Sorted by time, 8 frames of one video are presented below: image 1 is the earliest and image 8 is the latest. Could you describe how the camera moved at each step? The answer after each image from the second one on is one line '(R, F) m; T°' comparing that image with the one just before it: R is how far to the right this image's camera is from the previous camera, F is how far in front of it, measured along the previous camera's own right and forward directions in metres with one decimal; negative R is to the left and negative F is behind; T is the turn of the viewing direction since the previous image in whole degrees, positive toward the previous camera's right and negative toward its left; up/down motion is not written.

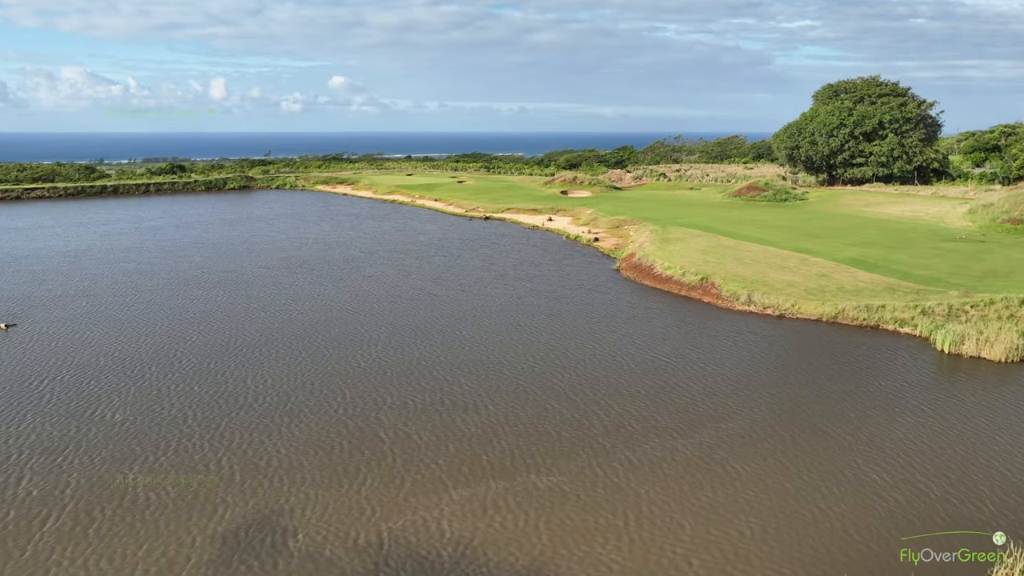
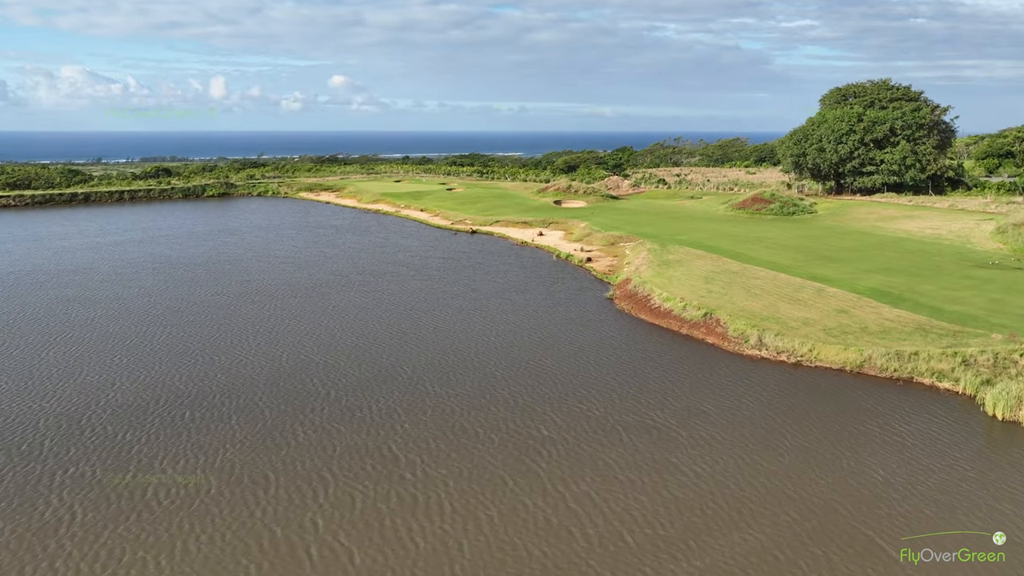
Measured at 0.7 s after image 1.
(+0.7, +3.3) m; 0°
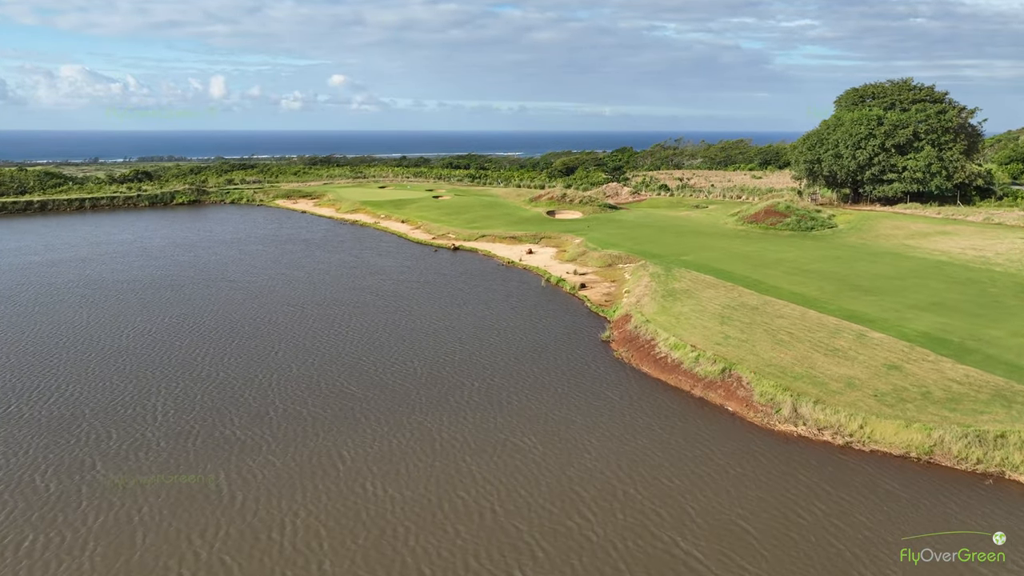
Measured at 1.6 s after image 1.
(+0.7, +4.8) m; 0°
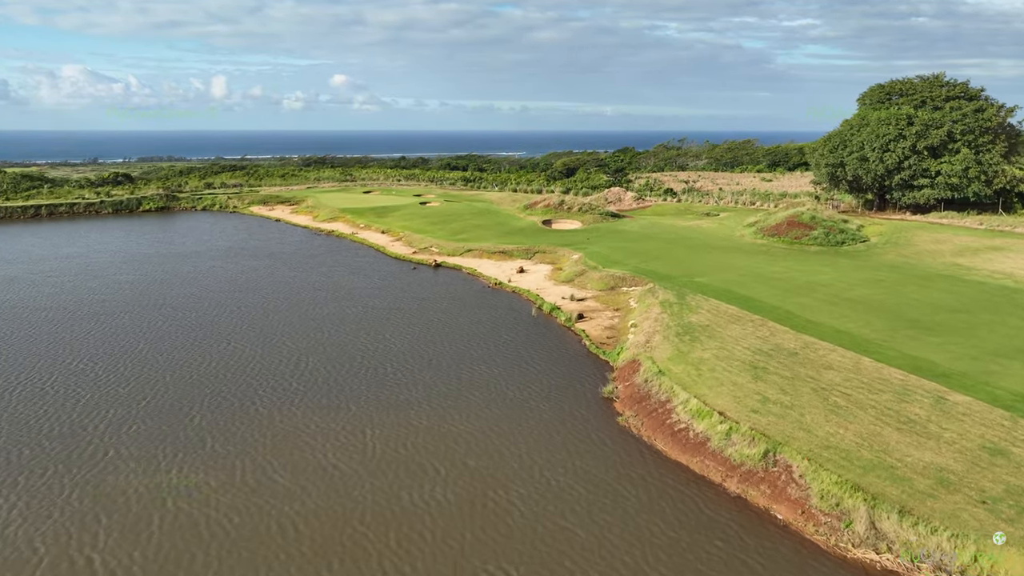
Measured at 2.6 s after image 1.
(+0.6, +5.1) m; 0°
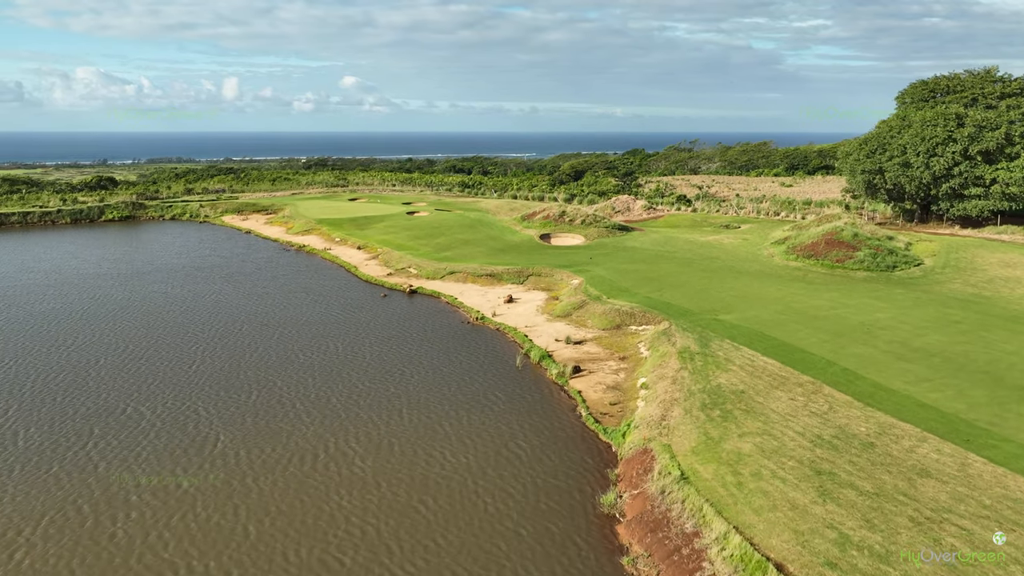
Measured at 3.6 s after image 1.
(+0.9, +5.9) m; -1°
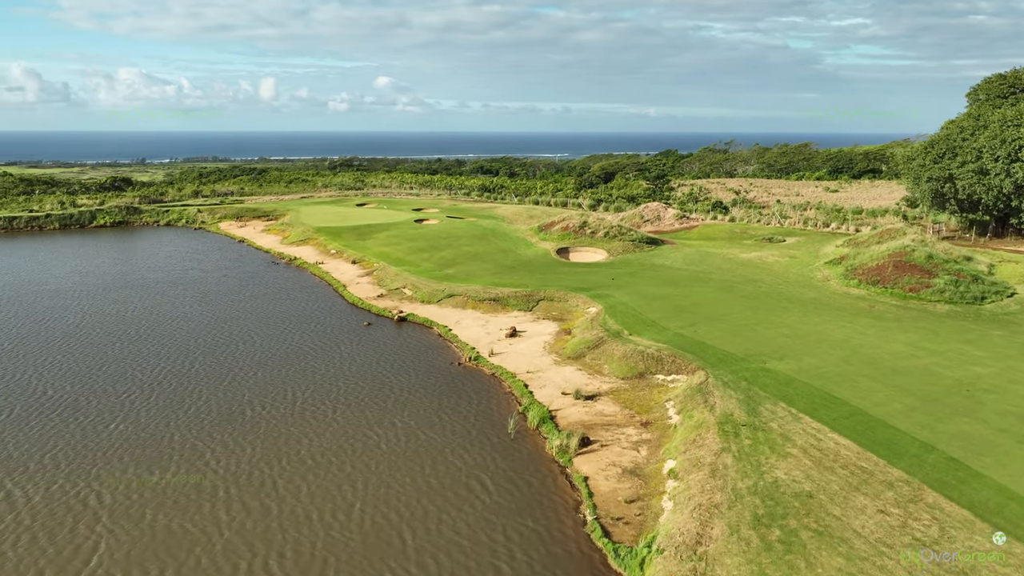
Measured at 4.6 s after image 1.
(+0.9, +5.0) m; -2°
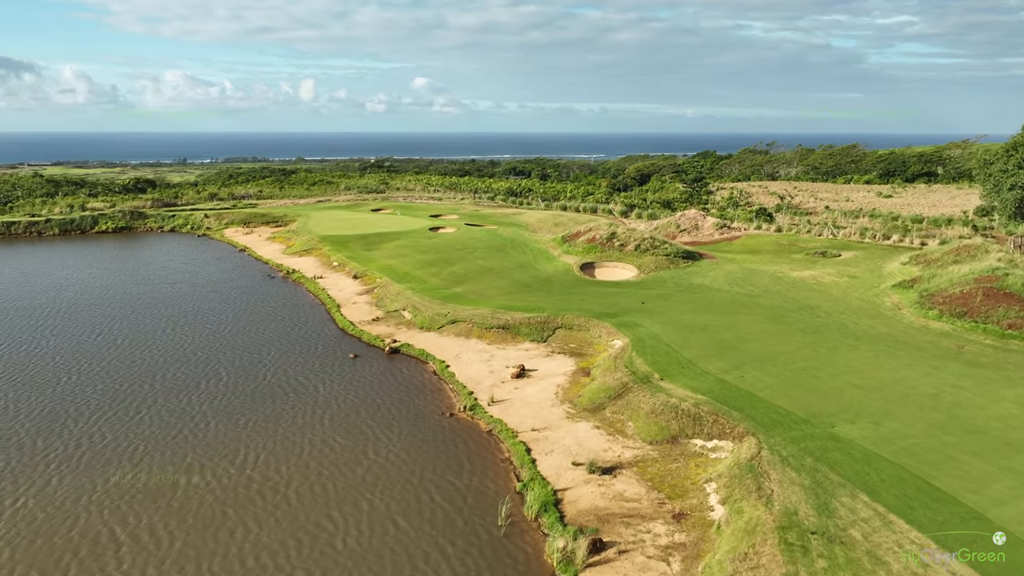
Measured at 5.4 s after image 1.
(+0.8, +4.2) m; -3°
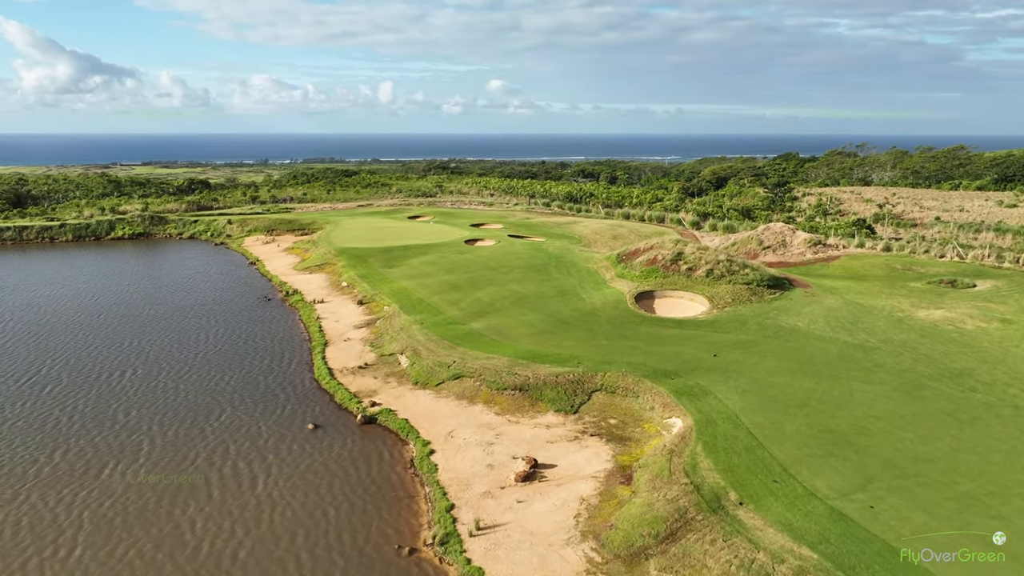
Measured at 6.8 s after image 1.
(+1.3, +6.8) m; -6°
